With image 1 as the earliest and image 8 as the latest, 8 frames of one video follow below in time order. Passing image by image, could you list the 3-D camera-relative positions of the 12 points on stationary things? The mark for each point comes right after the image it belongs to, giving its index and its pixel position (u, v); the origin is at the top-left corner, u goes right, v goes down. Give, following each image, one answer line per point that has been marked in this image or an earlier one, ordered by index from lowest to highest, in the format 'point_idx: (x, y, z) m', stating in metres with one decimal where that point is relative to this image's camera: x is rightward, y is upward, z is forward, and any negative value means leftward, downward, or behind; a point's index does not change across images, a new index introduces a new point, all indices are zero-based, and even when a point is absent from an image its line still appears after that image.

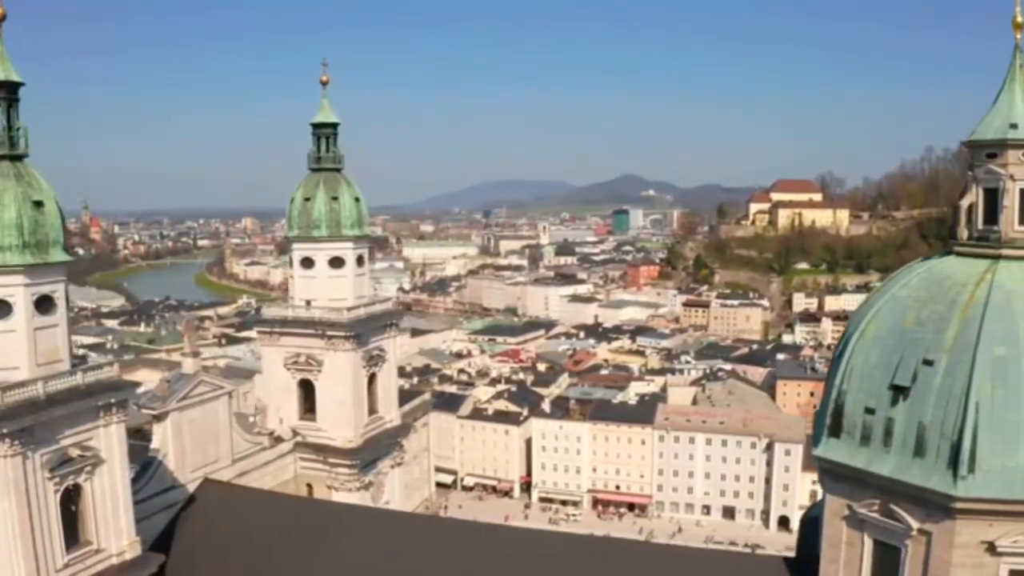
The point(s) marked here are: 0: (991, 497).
0: (+6.5, -2.9, +13.1) m
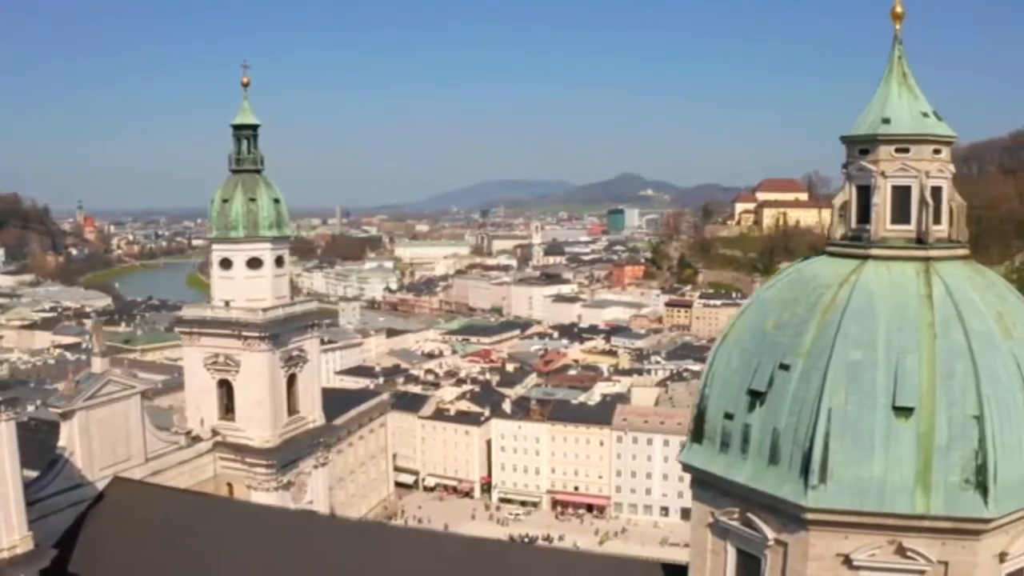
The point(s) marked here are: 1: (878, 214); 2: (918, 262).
0: (+4.3, -2.9, +12.6) m
1: (+5.3, +1.1, +14.1) m
2: (+5.8, +0.4, +13.7) m
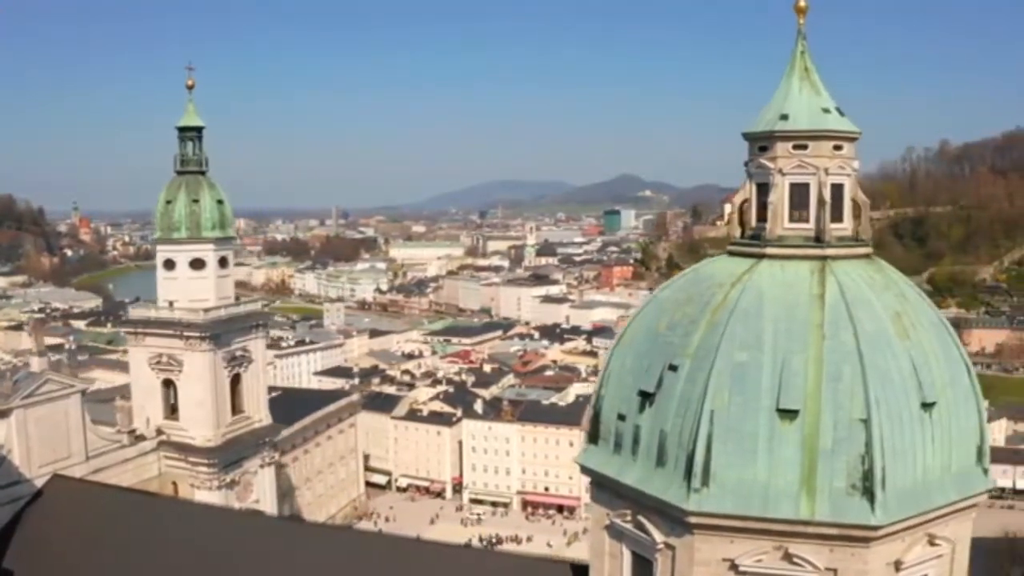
0: (+2.7, -2.9, +12.4) m
1: (+3.7, +1.1, +13.8) m
2: (+4.2, +0.4, +13.4) m
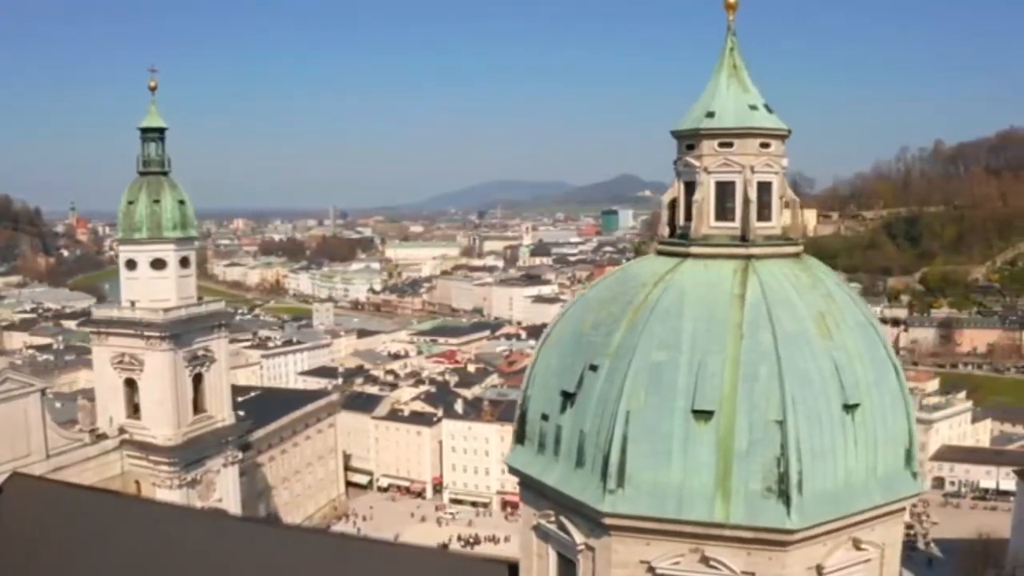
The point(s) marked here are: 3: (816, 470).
0: (+1.6, -2.9, +12.3) m
1: (+2.6, +1.1, +13.7) m
2: (+3.1, +0.4, +13.3) m
3: (+3.8, -2.3, +12.2) m
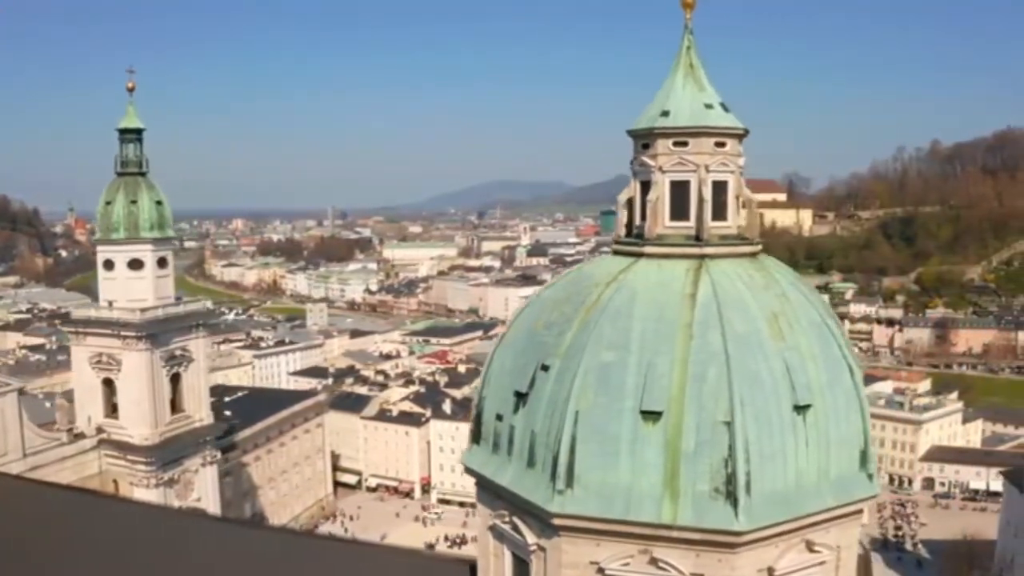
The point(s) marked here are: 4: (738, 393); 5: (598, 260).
0: (+0.9, -2.9, +12.3) m
1: (+2.0, +1.1, +13.6) m
2: (+2.5, +0.4, +13.2) m
3: (+3.2, -2.3, +12.1) m
4: (+2.8, -1.3, +12.1) m
5: (+1.3, +0.4, +14.1) m
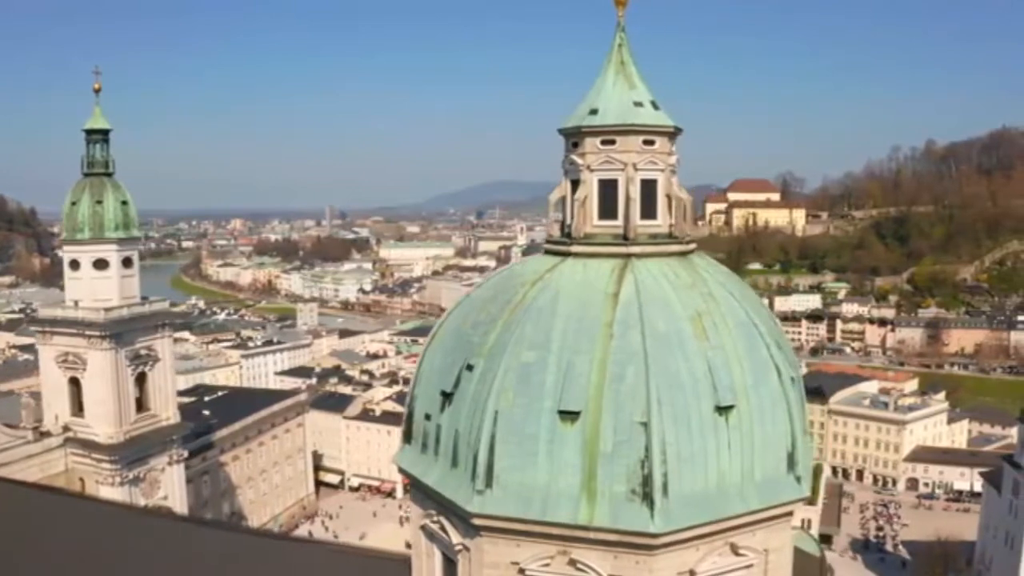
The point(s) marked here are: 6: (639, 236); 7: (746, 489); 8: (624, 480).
0: (-0.1, -2.9, +12.2) m
1: (+1.0, +1.1, +13.6) m
2: (+1.5, +0.4, +13.2) m
3: (+2.1, -2.3, +12.0) m
4: (+1.8, -1.3, +12.0) m
5: (+0.3, +0.4, +14.0) m
6: (+1.8, +0.7, +13.4) m
7: (+3.0, -2.6, +12.5) m
8: (+1.4, -2.4, +11.9) m
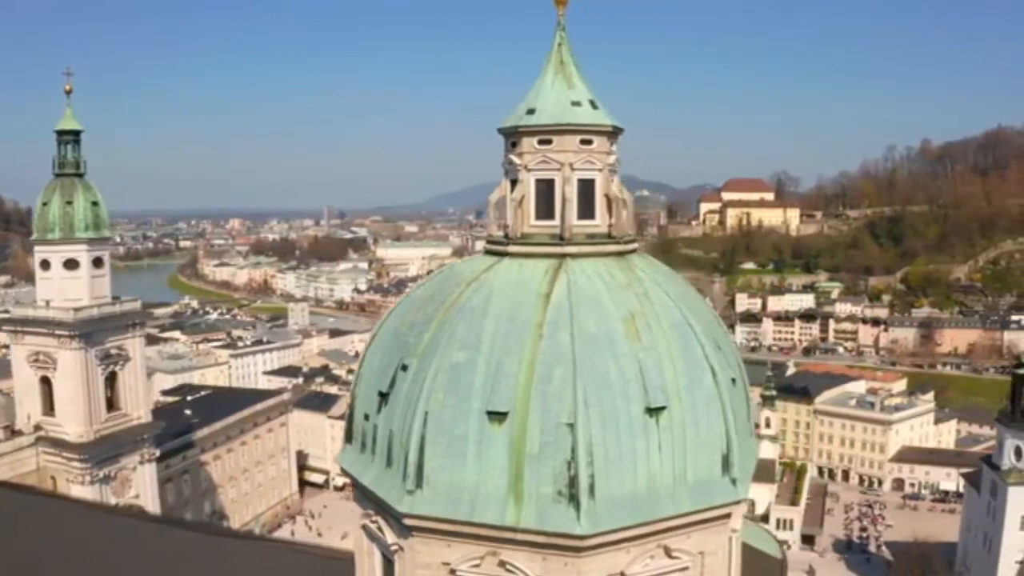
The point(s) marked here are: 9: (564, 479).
0: (-1.0, -2.9, +12.2) m
1: (+0.1, +1.1, +13.5) m
2: (+0.6, +0.4, +13.1) m
3: (+1.2, -2.3, +11.9) m
4: (+0.9, -1.3, +11.9) m
5: (-0.6, +0.4, +14.0) m
6: (+0.9, +0.7, +13.3) m
7: (+2.1, -2.6, +12.4) m
8: (+0.5, -2.4, +11.8) m
9: (+0.6, -2.3, +11.8) m
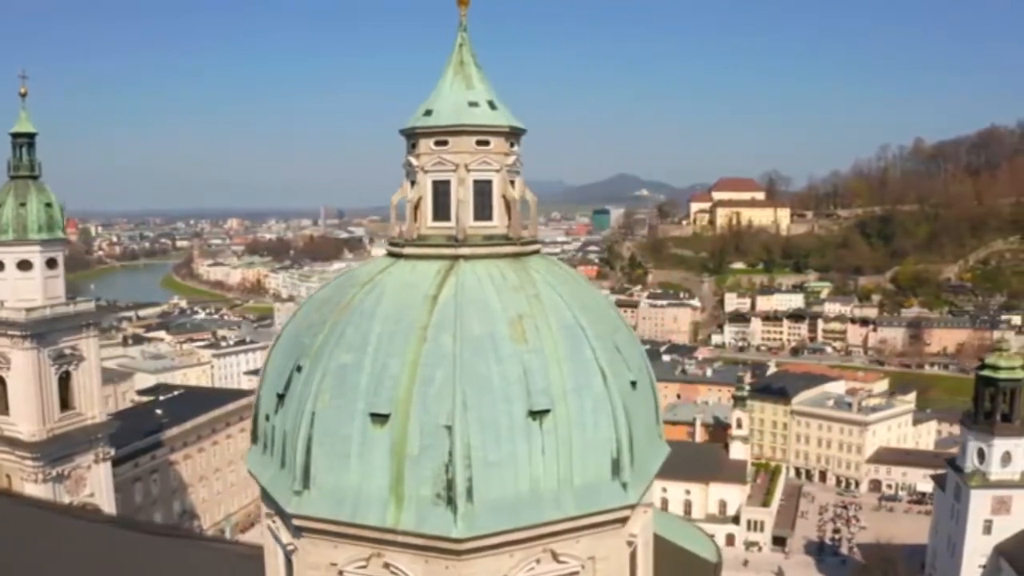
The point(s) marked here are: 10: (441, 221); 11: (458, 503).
0: (-2.5, -2.9, +12.2) m
1: (-1.3, +1.1, +13.5) m
2: (-0.9, +0.4, +13.1) m
3: (-0.2, -2.3, +11.9) m
4: (-0.6, -1.3, +11.9) m
5: (-2.0, +0.4, +14.0) m
6: (-0.6, +0.7, +13.3) m
7: (+0.7, -2.6, +12.3) m
8: (-1.0, -2.4, +11.8) m
9: (-0.8, -2.3, +11.7) m
10: (-1.0, +0.9, +13.5) m
11: (-0.6, -2.6, +11.7) m
